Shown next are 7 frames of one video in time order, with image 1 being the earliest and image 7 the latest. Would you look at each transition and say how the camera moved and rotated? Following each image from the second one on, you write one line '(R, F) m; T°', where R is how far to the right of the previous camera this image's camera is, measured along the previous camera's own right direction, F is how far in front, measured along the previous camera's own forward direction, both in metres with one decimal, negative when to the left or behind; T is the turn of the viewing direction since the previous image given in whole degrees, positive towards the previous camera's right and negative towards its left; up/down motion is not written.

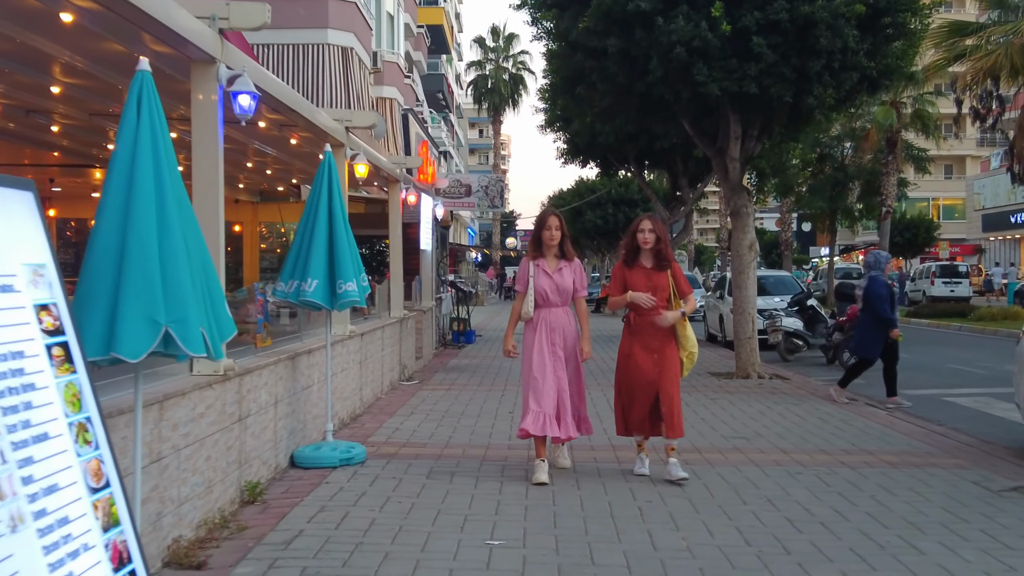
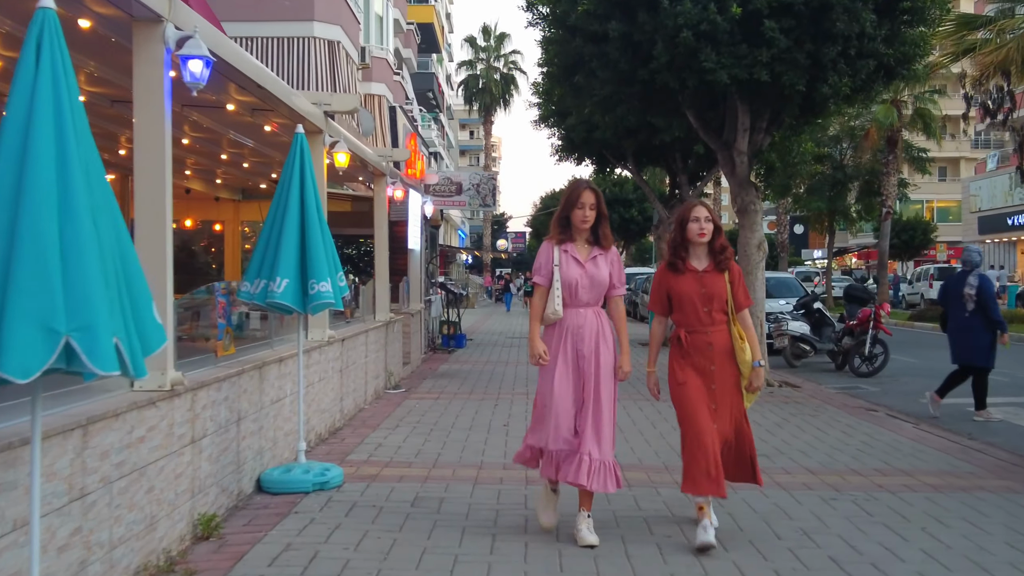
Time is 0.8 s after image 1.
(0.0, +0.9) m; 0°
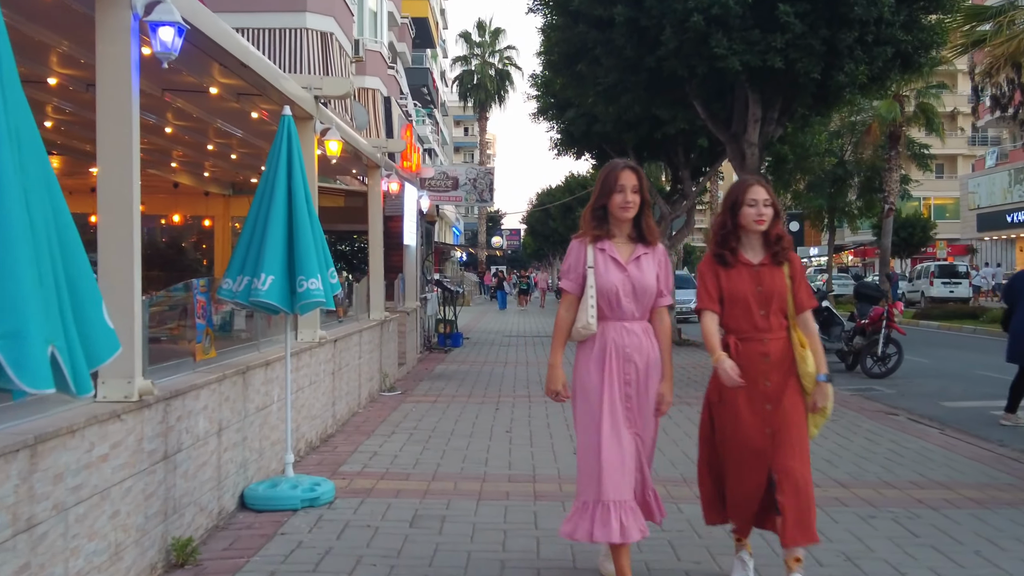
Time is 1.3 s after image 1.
(-0.1, +0.6) m; 0°
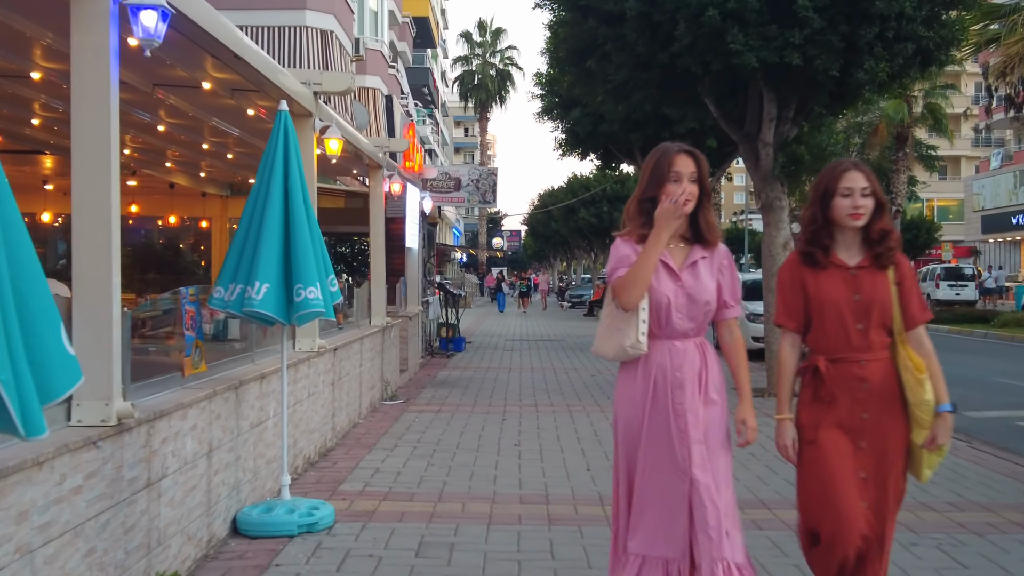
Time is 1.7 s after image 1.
(-0.1, +0.4) m; 0°
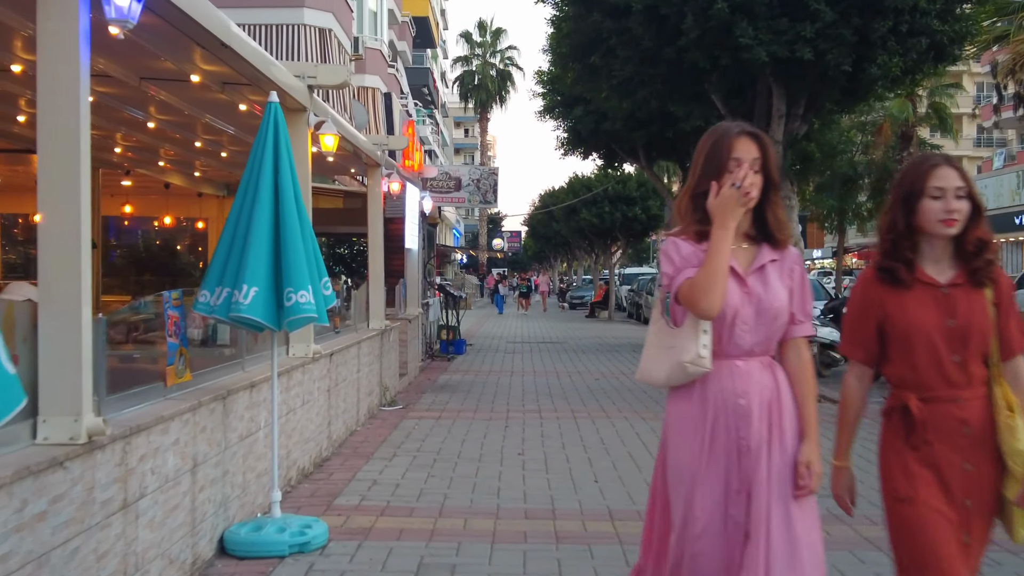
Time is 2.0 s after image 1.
(0.0, +0.3) m; 0°
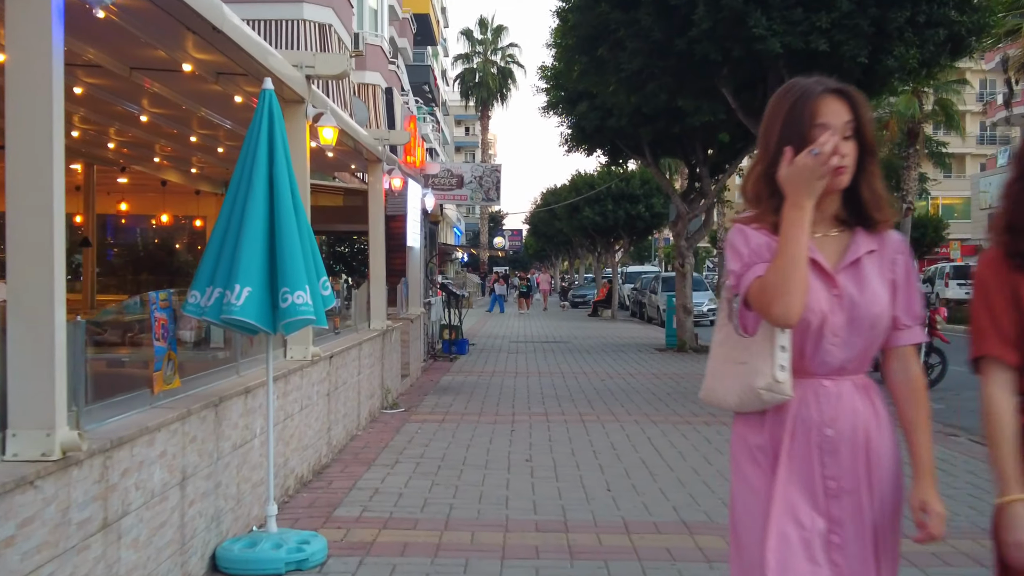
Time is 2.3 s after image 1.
(0.0, +0.3) m; 0°
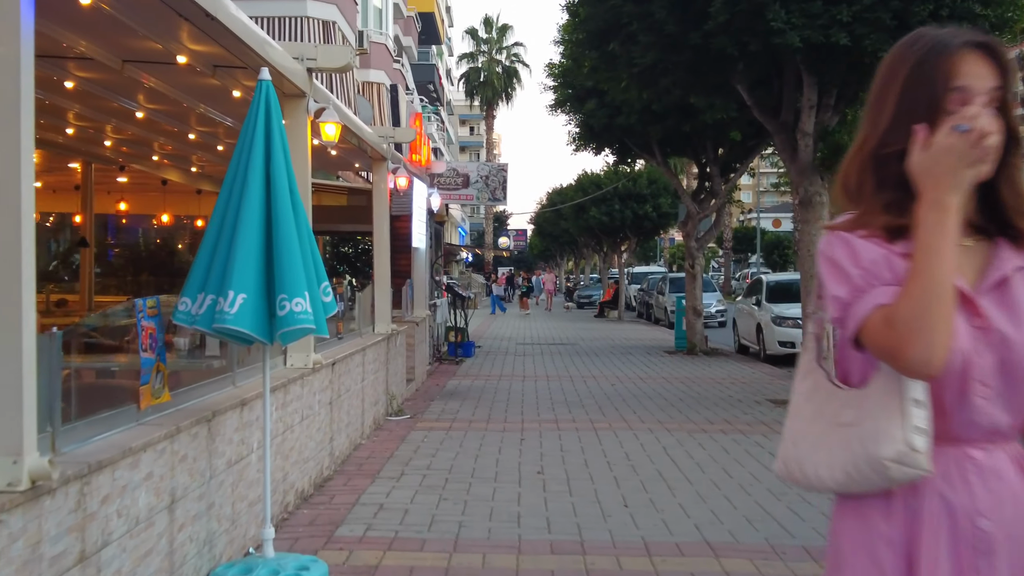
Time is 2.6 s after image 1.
(0.0, +0.3) m; 0°
